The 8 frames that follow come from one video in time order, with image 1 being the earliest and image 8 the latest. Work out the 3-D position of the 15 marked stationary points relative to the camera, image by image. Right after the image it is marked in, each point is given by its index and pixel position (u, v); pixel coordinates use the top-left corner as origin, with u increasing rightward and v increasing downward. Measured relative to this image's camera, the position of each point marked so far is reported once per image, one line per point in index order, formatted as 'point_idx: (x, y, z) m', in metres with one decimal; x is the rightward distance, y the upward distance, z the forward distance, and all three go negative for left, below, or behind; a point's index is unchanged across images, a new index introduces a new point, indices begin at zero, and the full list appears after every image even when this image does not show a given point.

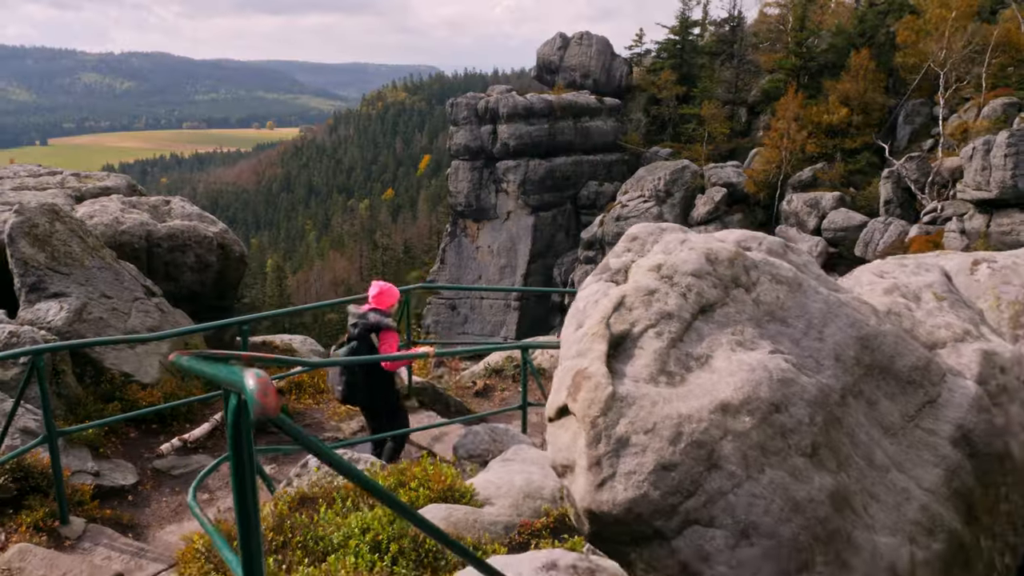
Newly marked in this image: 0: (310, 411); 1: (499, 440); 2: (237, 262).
0: (-1.8, -1.1, +7.9) m
1: (-0.1, -1.0, +5.9) m
2: (-4.1, +0.4, +13.3) m
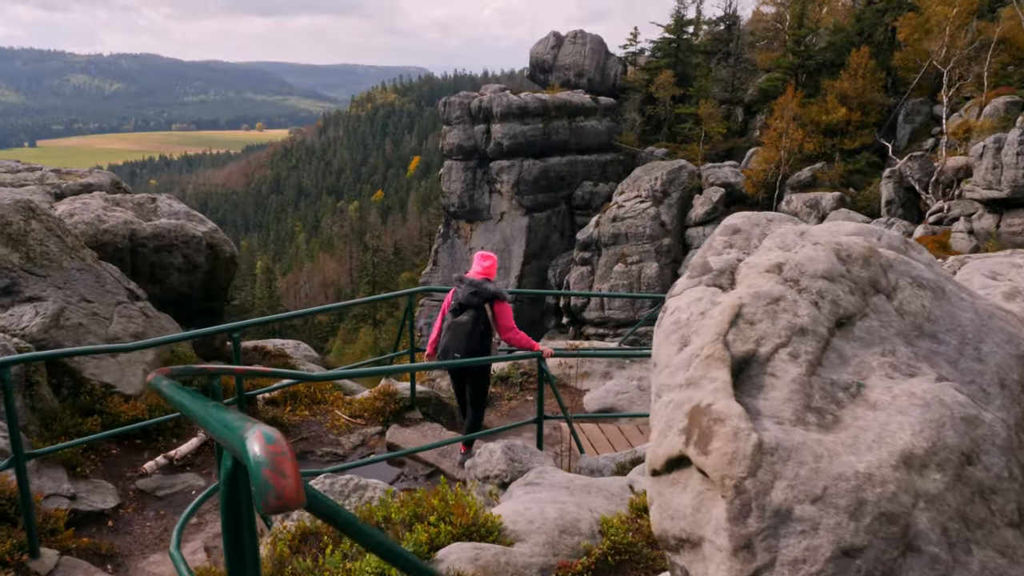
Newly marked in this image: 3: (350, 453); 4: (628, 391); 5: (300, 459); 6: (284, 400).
0: (-1.7, -1.1, +7.3) m
1: (0.0, -1.0, +5.3) m
2: (-4.0, +0.3, +12.7) m
3: (-1.3, -1.3, +6.8) m
4: (+1.2, -1.1, +9.2) m
5: (-1.6, -1.3, +6.6) m
6: (-1.9, -1.0, +7.6) m
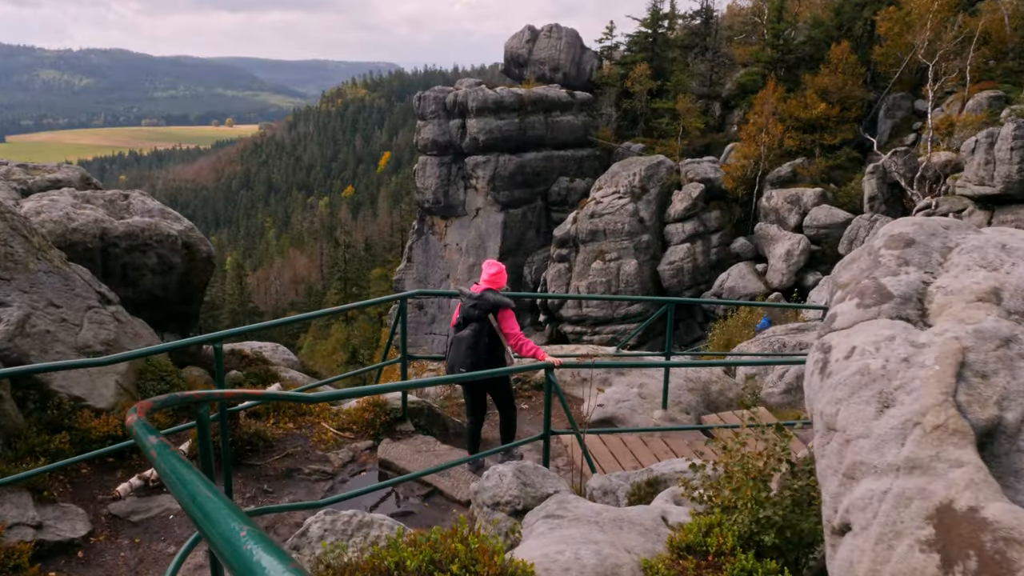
0: (-1.7, -1.2, +6.8) m
1: (+0.1, -1.1, +4.8) m
2: (-4.2, +0.3, +12.1) m
3: (-1.2, -1.3, +6.3) m
4: (+1.2, -1.1, +8.7) m
5: (-1.6, -1.3, +6.1) m
6: (-2.0, -1.0, +7.1) m
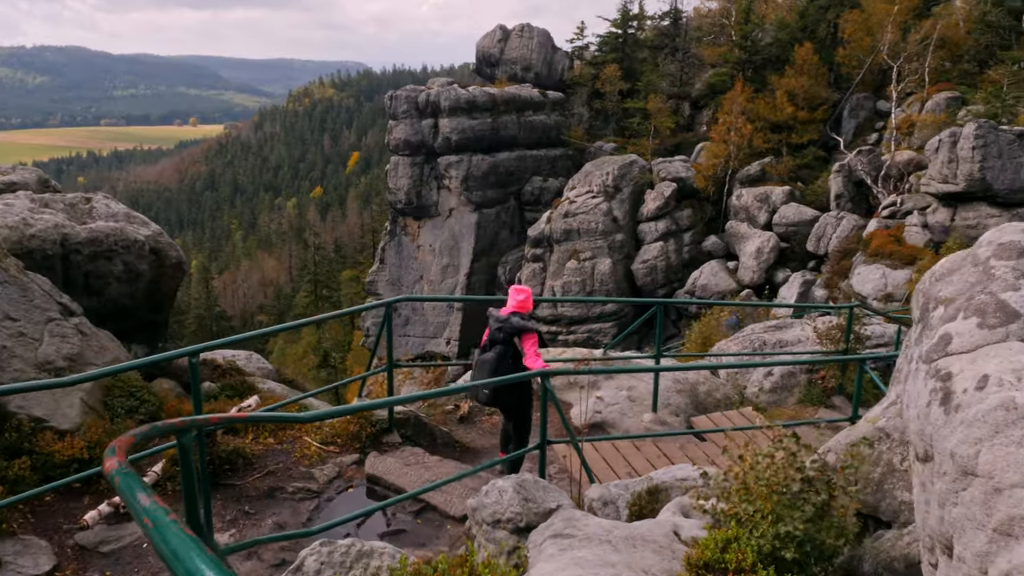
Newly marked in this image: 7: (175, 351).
0: (-1.8, -1.2, +6.5) m
1: (+0.1, -1.1, +4.6) m
2: (-4.5, +0.2, +11.7) m
3: (-1.3, -1.4, +6.0) m
4: (+1.0, -1.1, +8.6) m
5: (-1.6, -1.4, +5.8) m
6: (-2.0, -1.0, +6.8) m
7: (-1.8, -0.3, +4.9) m
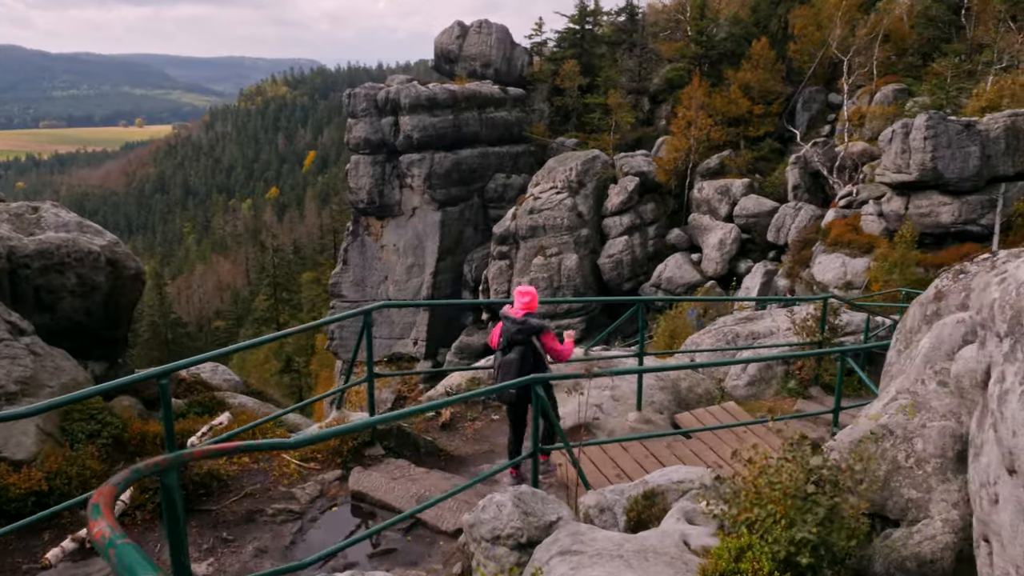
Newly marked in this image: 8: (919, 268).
0: (-1.8, -1.3, +6.3) m
1: (+0.1, -1.1, +4.5) m
2: (-4.8, +0.1, +11.4) m
3: (-1.3, -1.4, +5.9) m
4: (+0.9, -1.1, +8.5) m
5: (-1.6, -1.4, +5.6) m
6: (-2.1, -1.1, +6.6) m
7: (-1.9, -0.4, +4.7) m
8: (+9.0, +0.4, +19.8) m
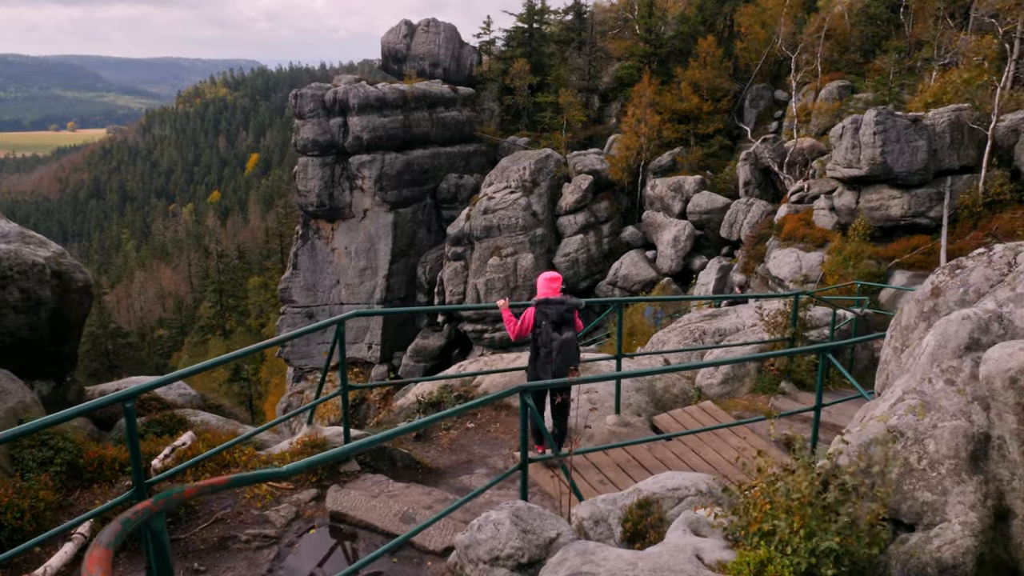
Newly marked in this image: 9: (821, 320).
0: (-1.9, -1.4, +6.0) m
1: (+0.1, -1.2, +4.3) m
2: (-5.2, 0.0, +10.9) m
3: (-1.4, -1.5, +5.6) m
4: (+0.6, -1.1, +8.3) m
5: (-1.7, -1.5, +5.3) m
6: (-2.2, -1.2, +6.3) m
7: (-1.9, -0.5, +4.4) m
8: (+8.1, +0.6, +20.1) m
9: (+3.9, -0.4, +11.2) m
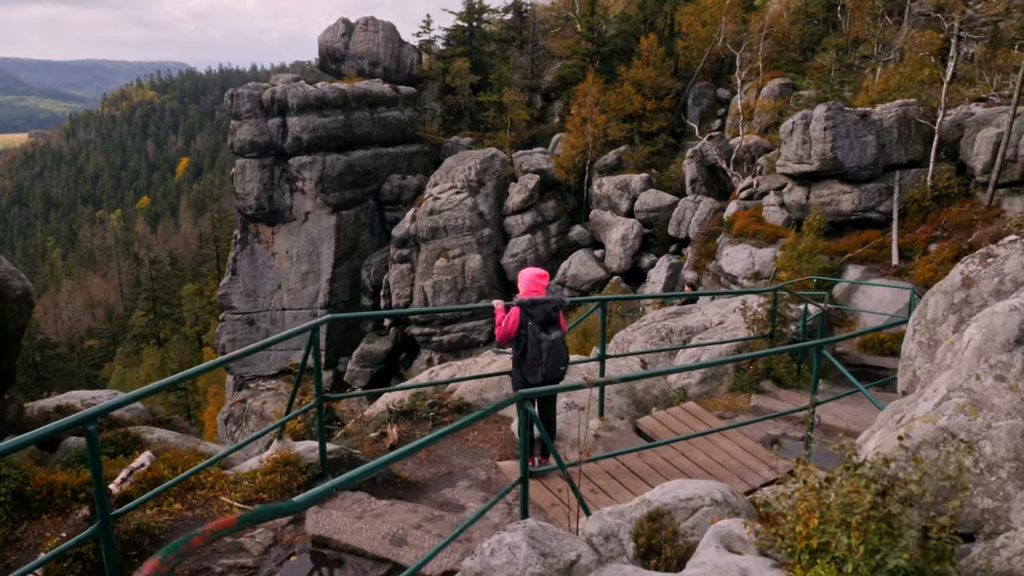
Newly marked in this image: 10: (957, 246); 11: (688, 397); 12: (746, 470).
0: (-2.0, -1.4, +5.5) m
1: (+0.2, -1.1, +3.9) m
2: (-5.6, -0.1, +10.1) m
3: (-1.4, -1.5, +5.1) m
4: (+0.4, -1.1, +7.9) m
5: (-1.7, -1.5, +4.8) m
6: (-2.3, -1.2, +5.7) m
7: (-1.8, -0.5, +3.8) m
8: (+7.0, +0.7, +20.2) m
9: (+3.5, -0.3, +11.1) m
10: (+9.1, +0.9, +18.3) m
11: (+1.7, -1.1, +9.0) m
12: (+1.8, -1.4, +7.0) m
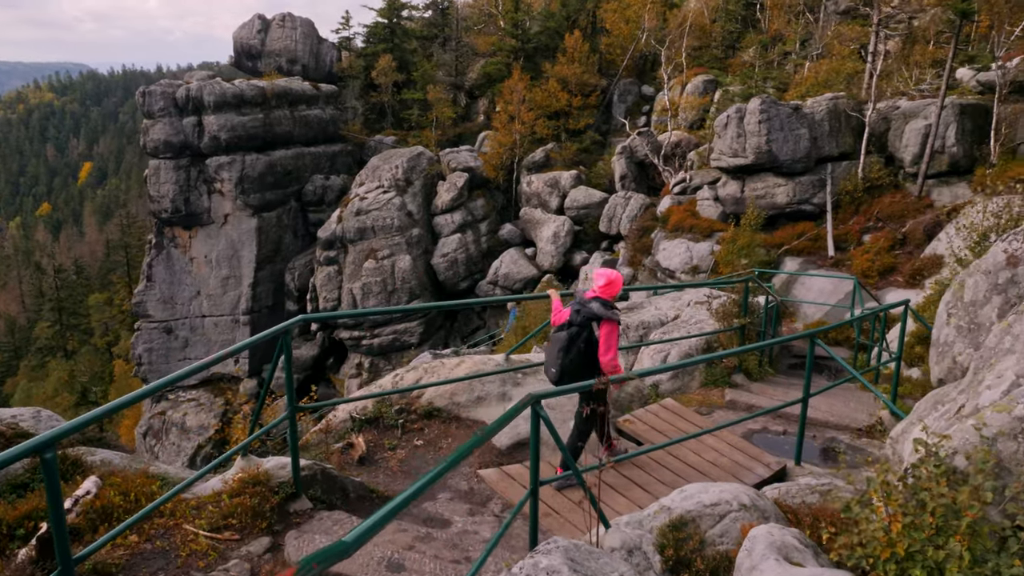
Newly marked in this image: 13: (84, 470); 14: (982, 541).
0: (-1.9, -1.4, +4.8) m
1: (+0.3, -1.1, +3.4) m
2: (-6.0, -0.2, +9.1) m
3: (-1.4, -1.5, +4.5) m
4: (+0.2, -1.0, +7.5) m
5: (-1.6, -1.5, +4.2) m
6: (-2.3, -1.2, +5.0) m
7: (-1.7, -0.5, +3.2) m
8: (+5.7, +0.9, +20.3) m
9: (+2.9, -0.2, +10.9) m
10: (+7.9, +1.1, +18.6) m
11: (+1.4, -1.0, +8.6) m
12: (+1.7, -1.3, +6.7) m
13: (-3.2, -1.3, +6.6) m
14: (+1.5, -0.8, +2.9) m
